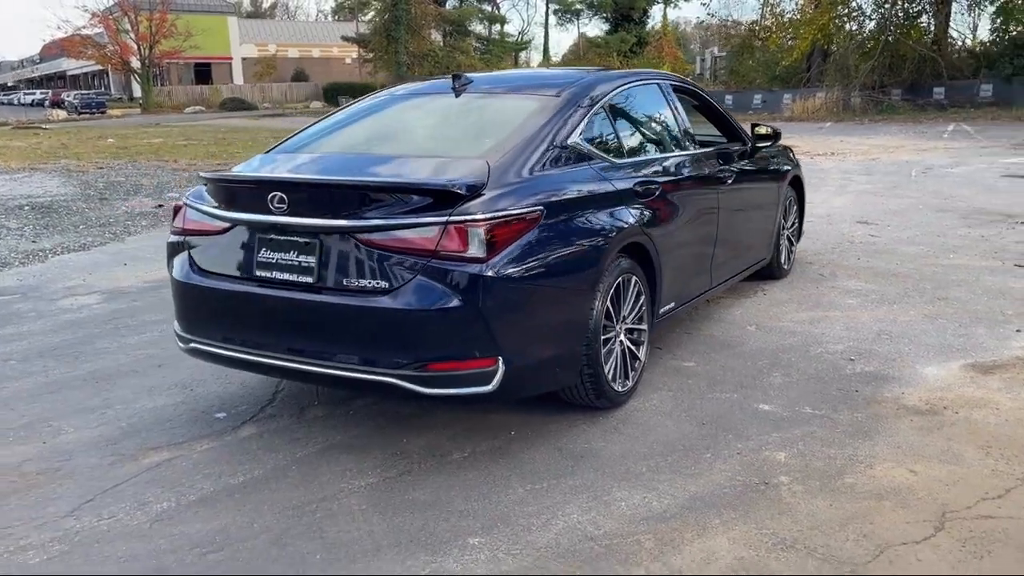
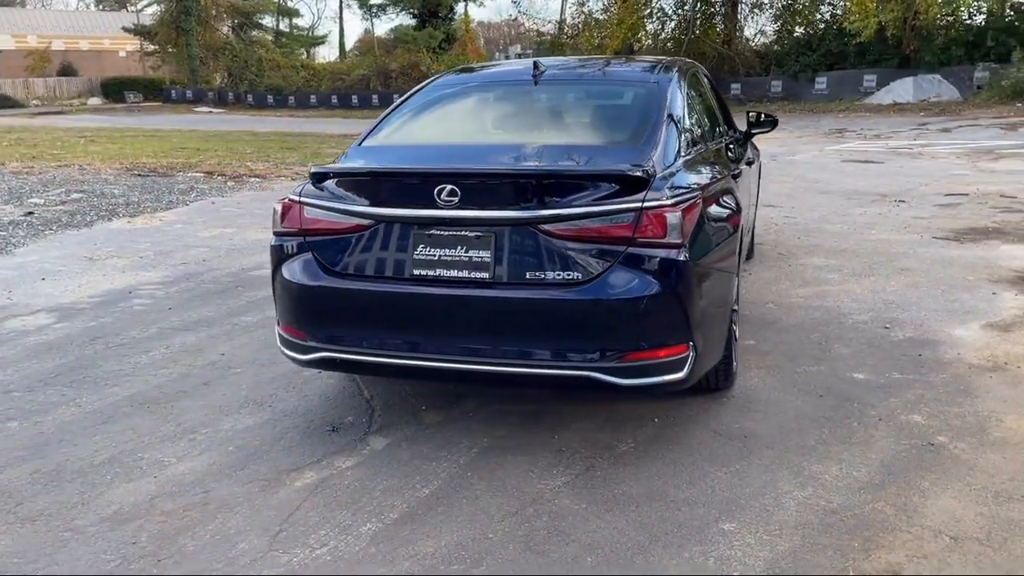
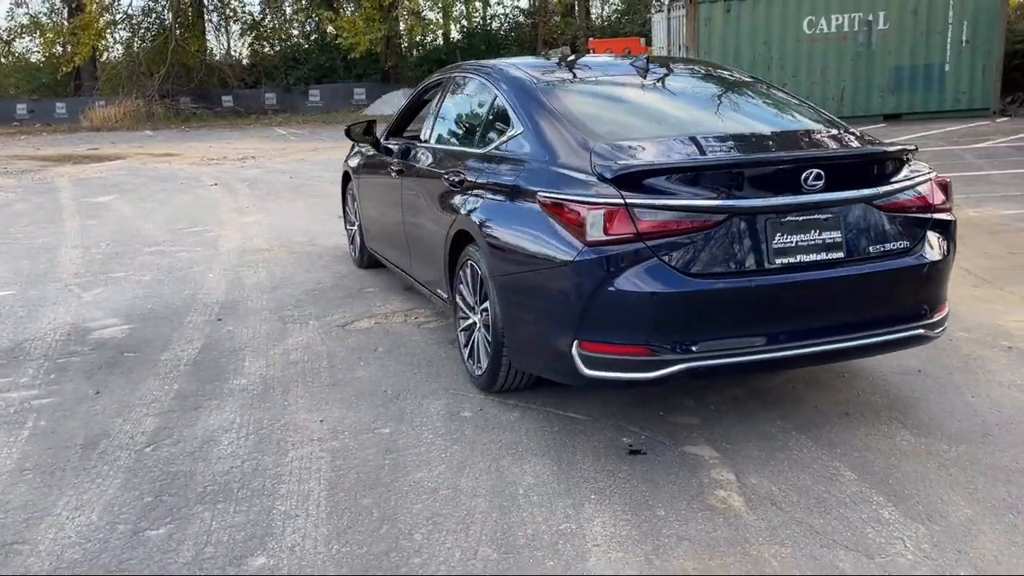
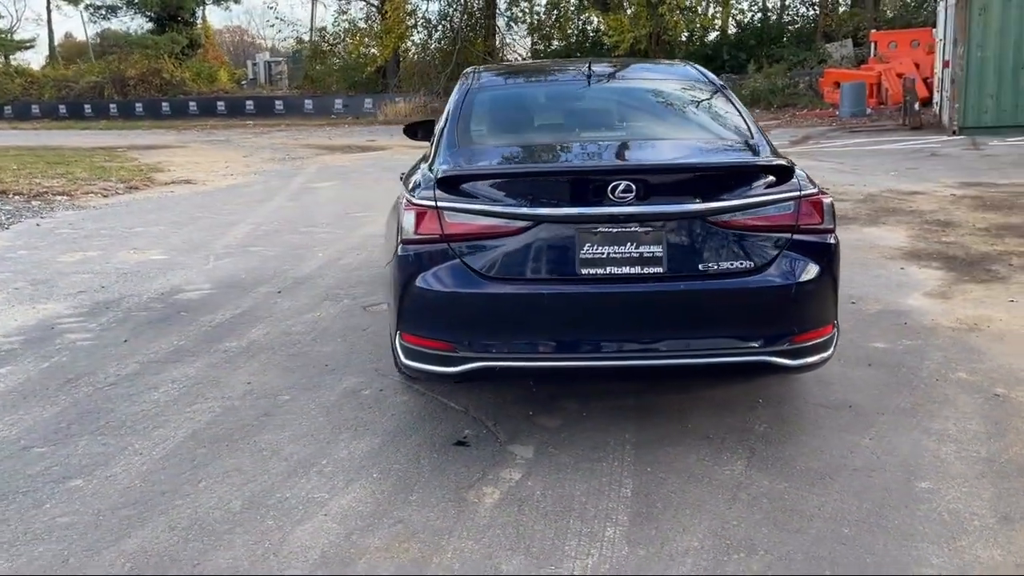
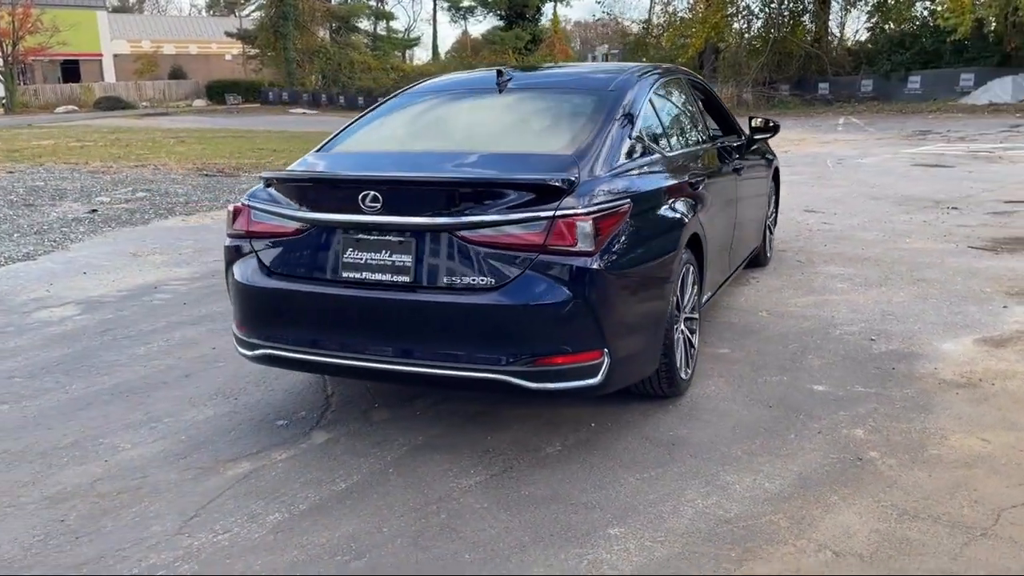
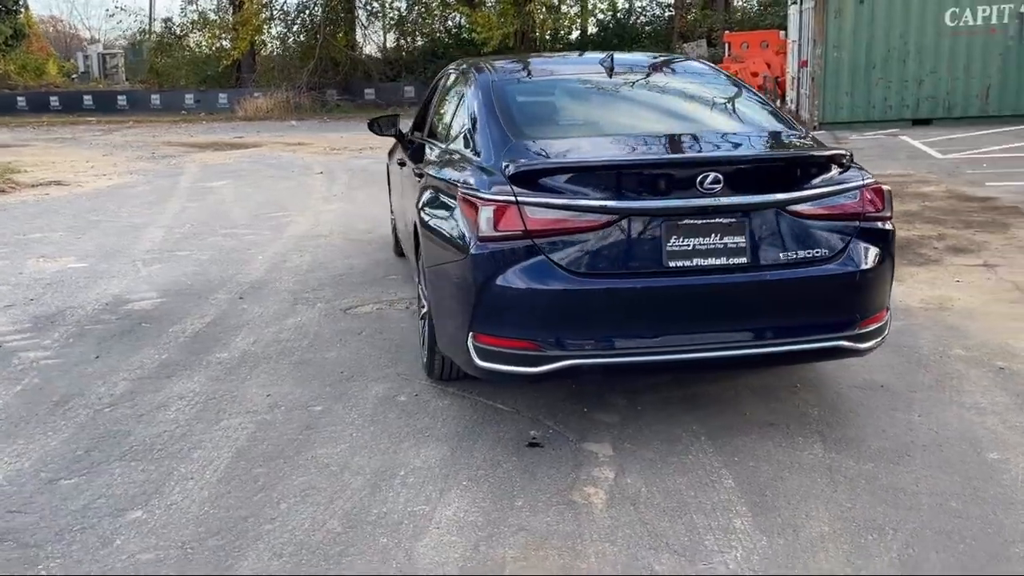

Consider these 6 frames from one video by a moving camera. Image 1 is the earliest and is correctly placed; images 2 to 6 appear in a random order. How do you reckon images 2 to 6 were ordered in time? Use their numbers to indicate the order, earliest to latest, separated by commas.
5, 2, 4, 6, 3
